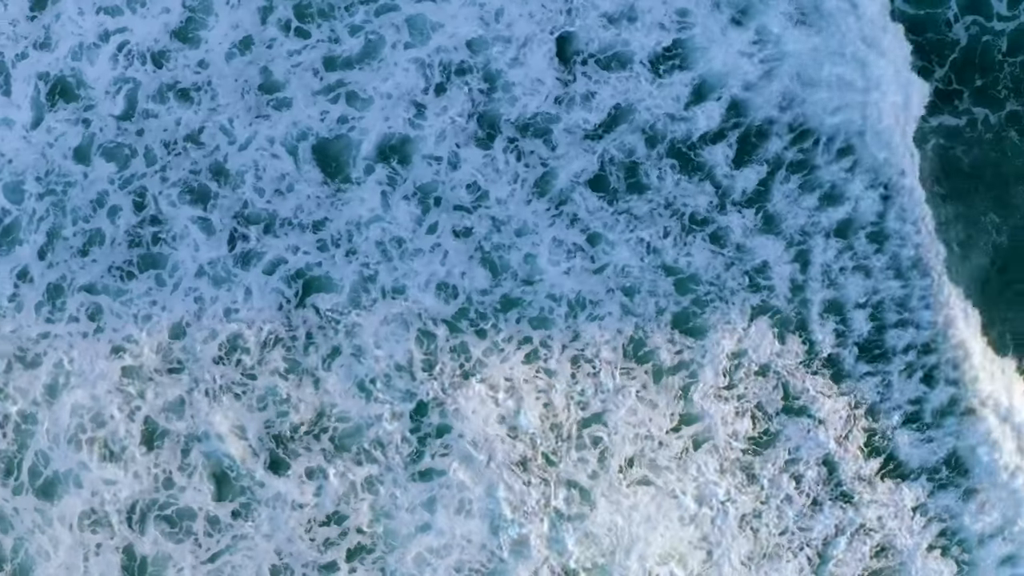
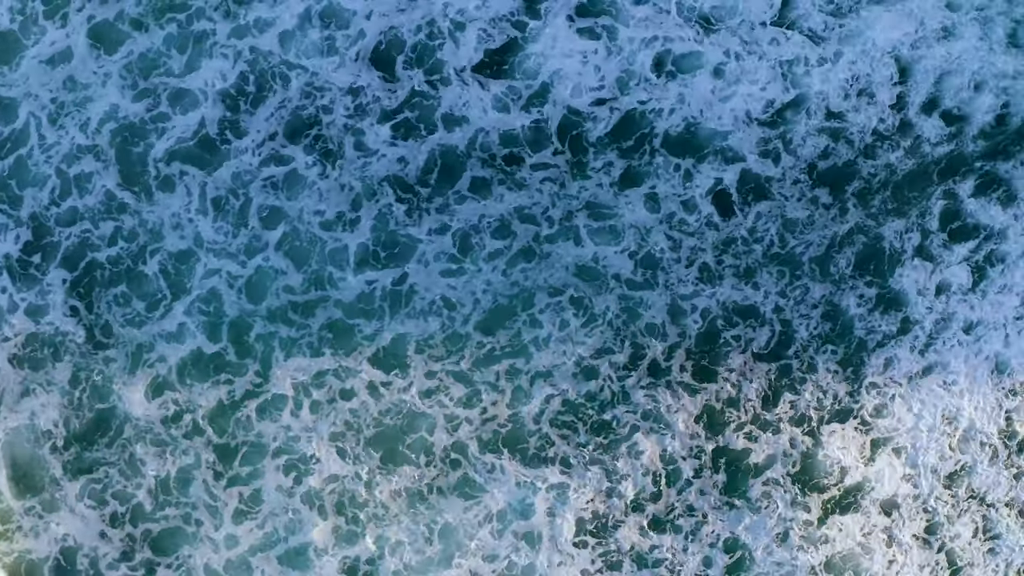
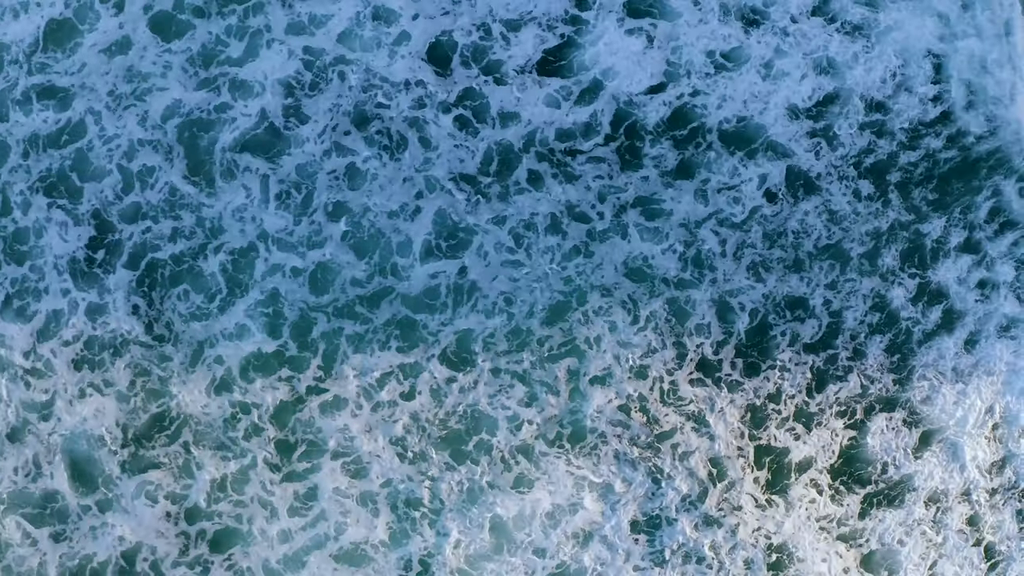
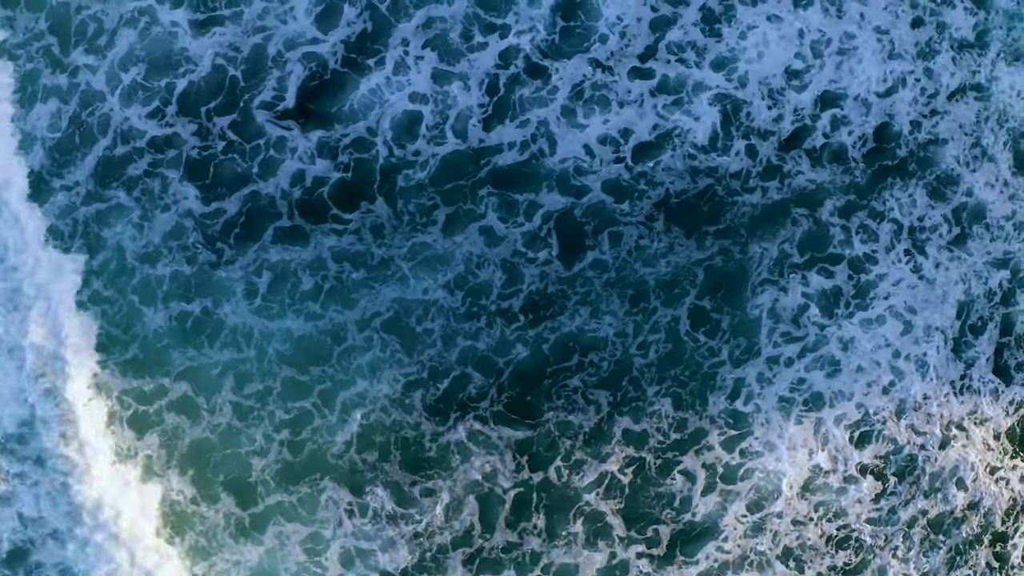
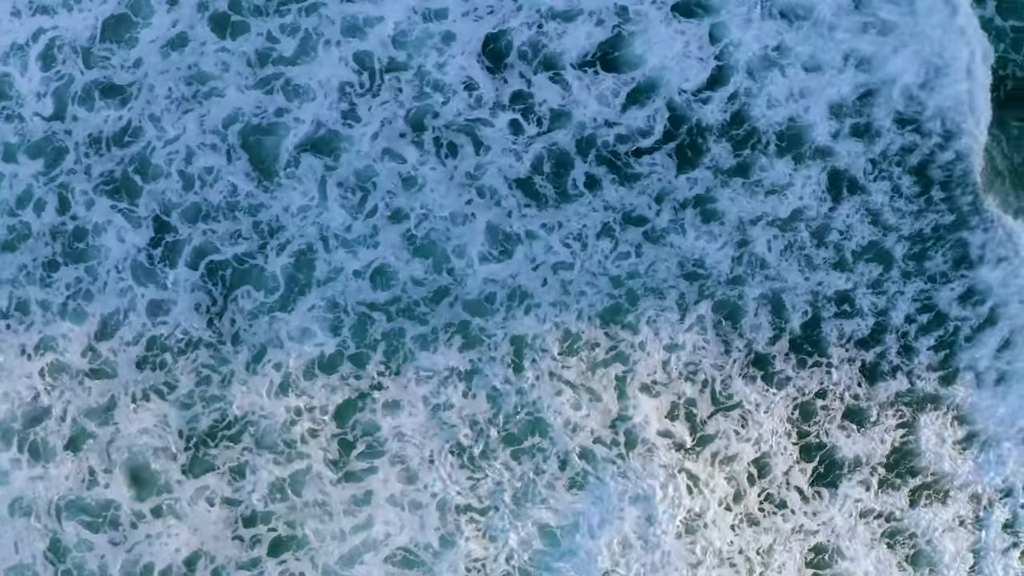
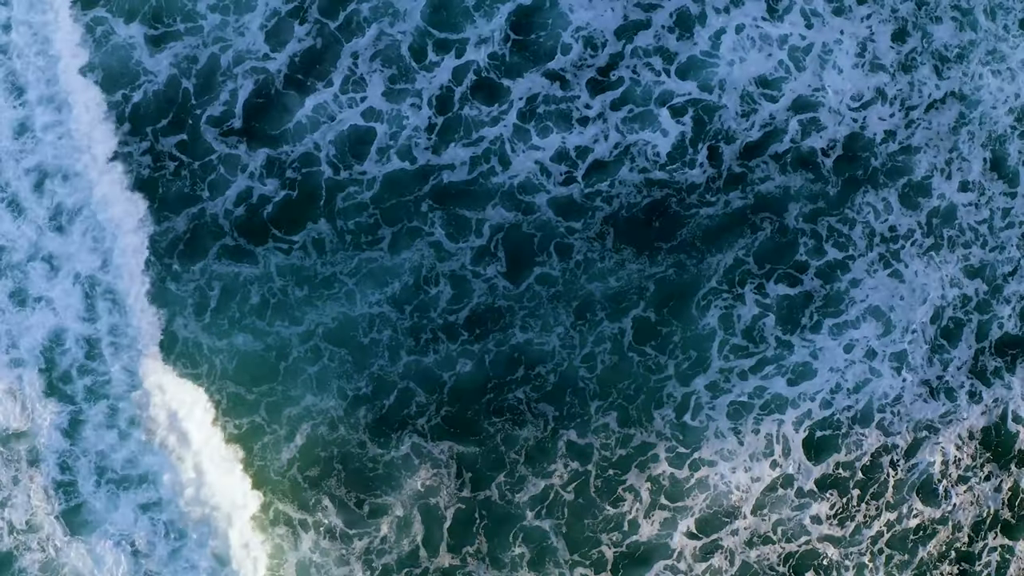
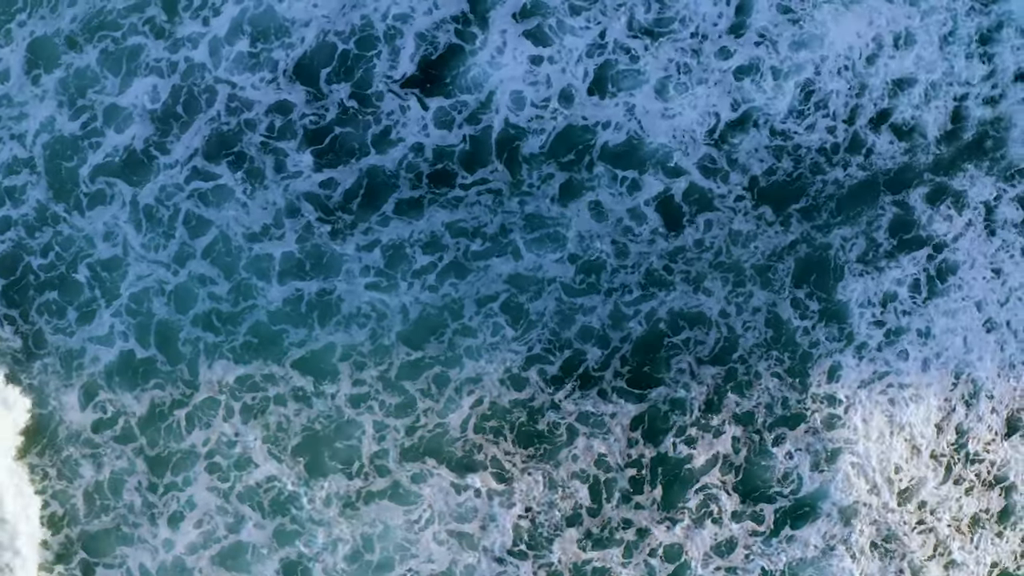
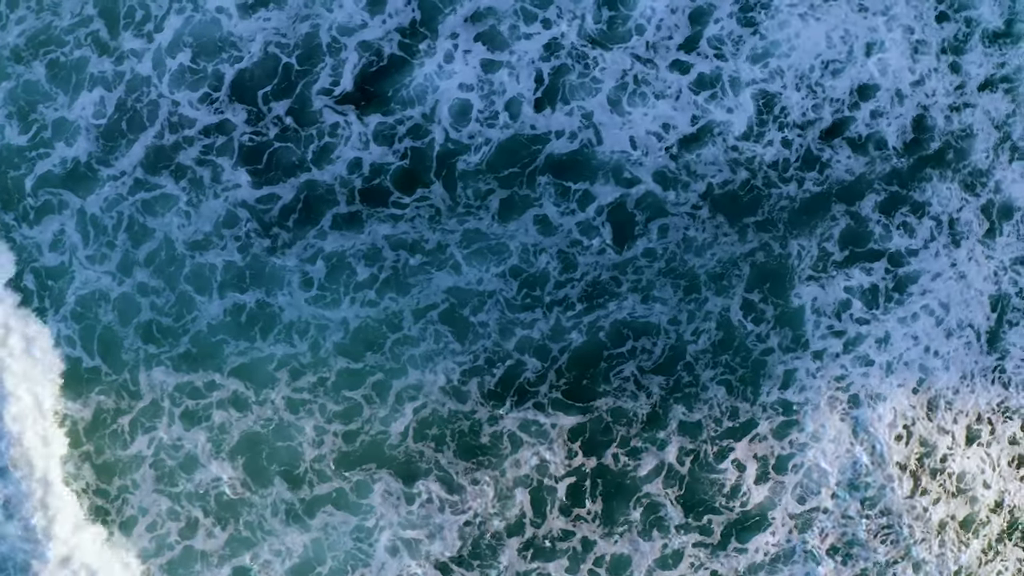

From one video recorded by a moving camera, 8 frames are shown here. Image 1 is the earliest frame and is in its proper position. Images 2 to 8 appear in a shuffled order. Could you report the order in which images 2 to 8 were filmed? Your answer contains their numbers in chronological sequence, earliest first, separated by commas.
5, 3, 2, 7, 8, 4, 6
